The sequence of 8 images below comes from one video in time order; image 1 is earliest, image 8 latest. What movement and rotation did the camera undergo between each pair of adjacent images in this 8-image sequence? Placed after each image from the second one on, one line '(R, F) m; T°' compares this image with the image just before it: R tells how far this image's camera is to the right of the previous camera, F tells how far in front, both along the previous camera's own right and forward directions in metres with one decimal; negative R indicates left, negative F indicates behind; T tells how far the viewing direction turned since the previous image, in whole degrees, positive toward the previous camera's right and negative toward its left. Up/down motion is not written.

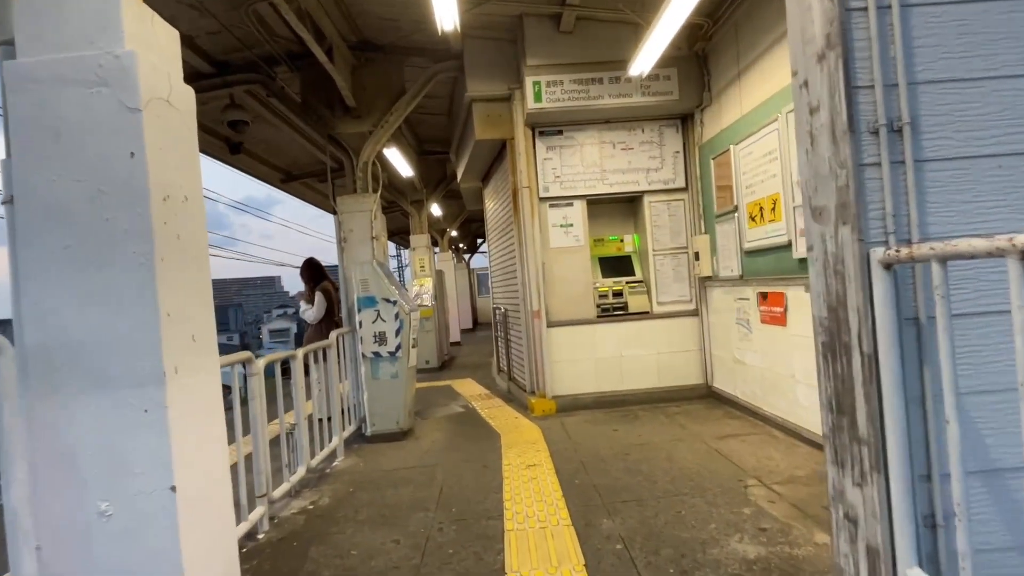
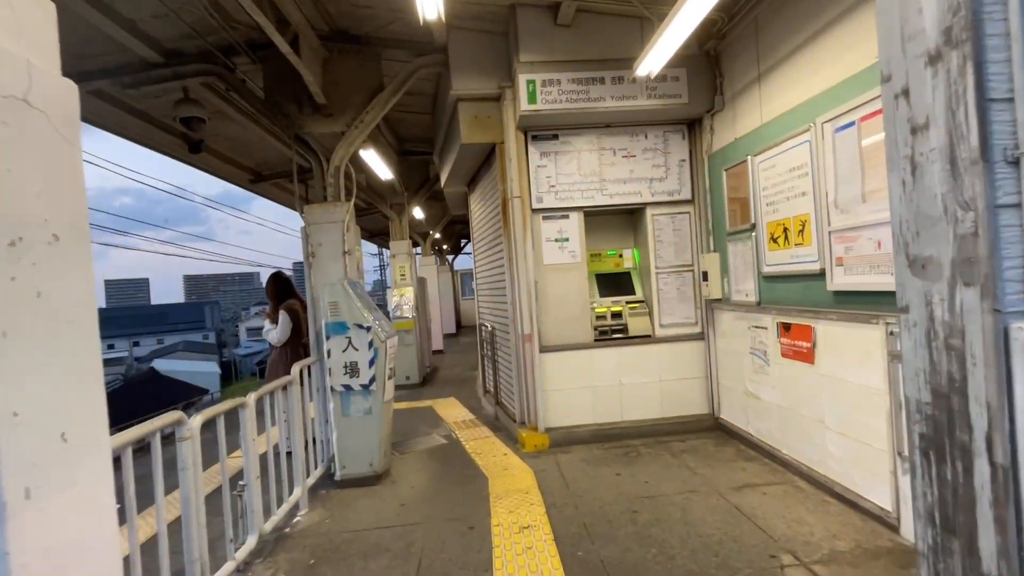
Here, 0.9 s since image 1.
(-0.1, +0.5) m; +2°
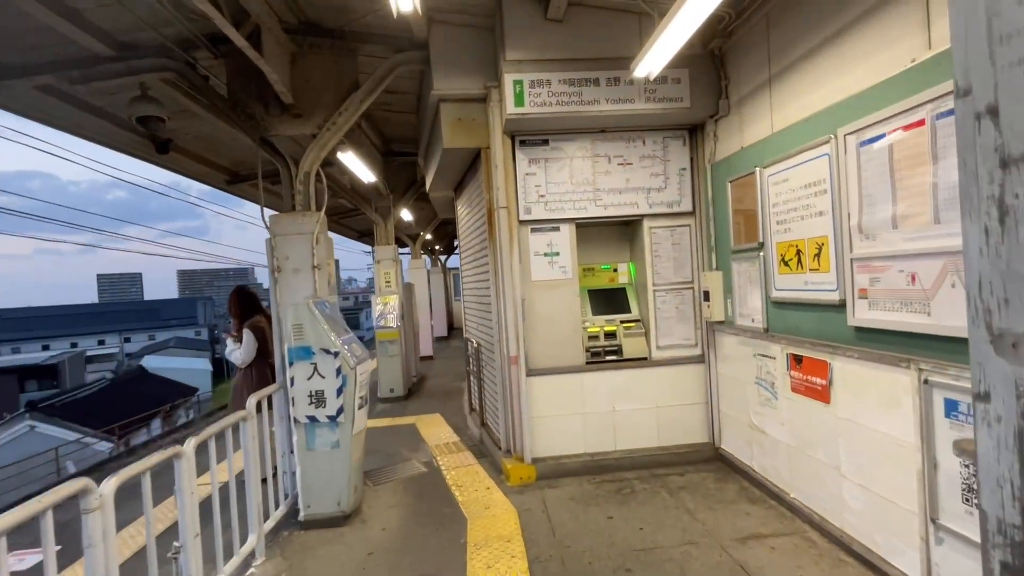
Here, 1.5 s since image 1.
(+0.1, +0.4) m; 0°
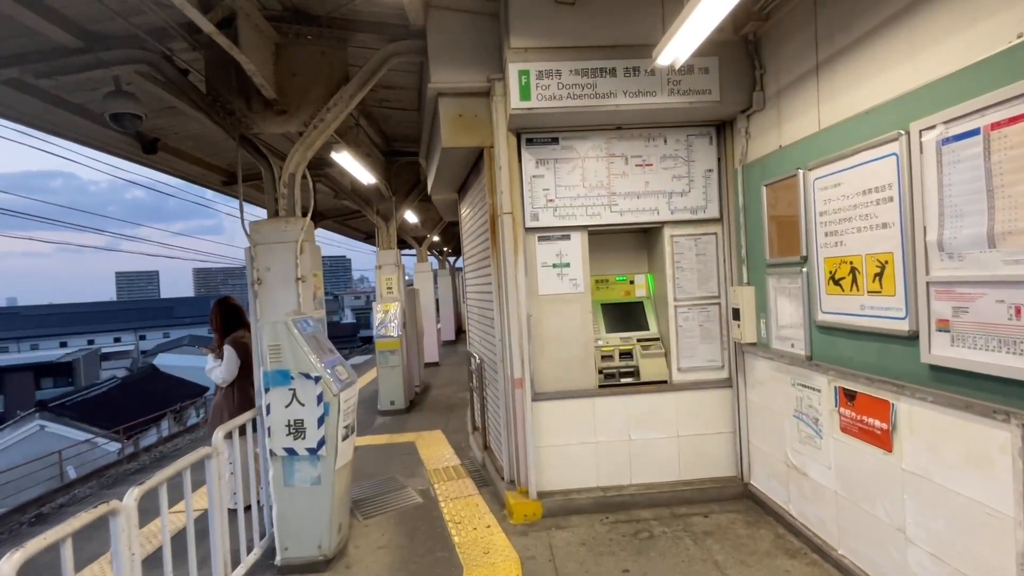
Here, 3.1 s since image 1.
(0.0, +0.4) m; -1°
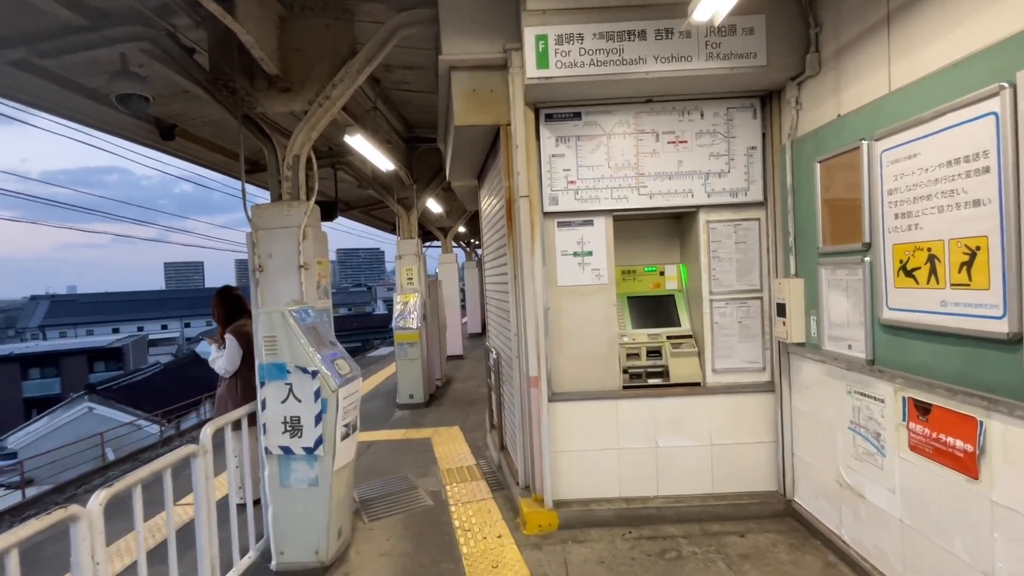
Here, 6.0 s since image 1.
(+0.1, +0.3) m; -4°
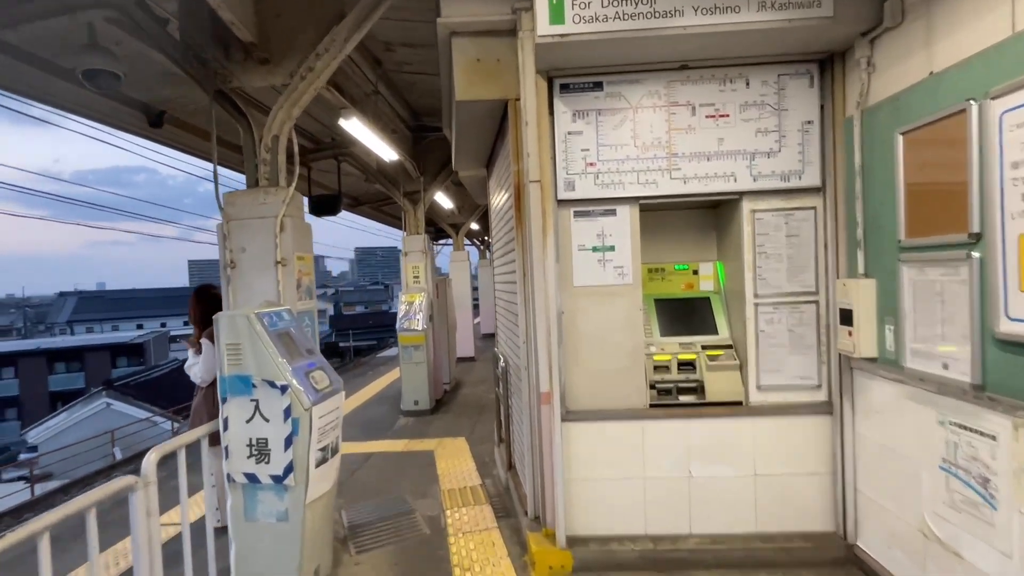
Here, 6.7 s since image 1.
(+0.1, +0.5) m; -2°
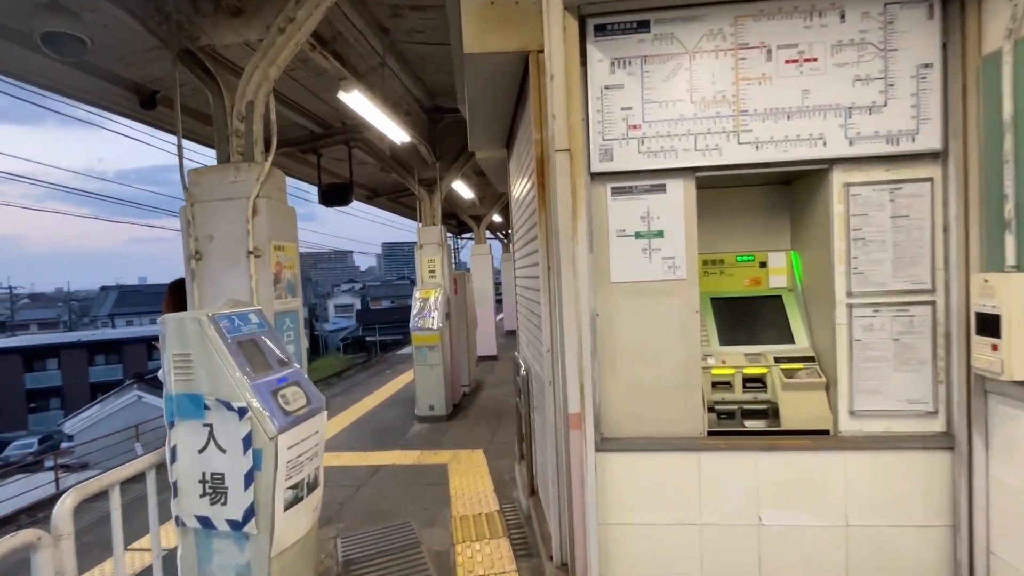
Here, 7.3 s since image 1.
(0.0, +0.6) m; -3°
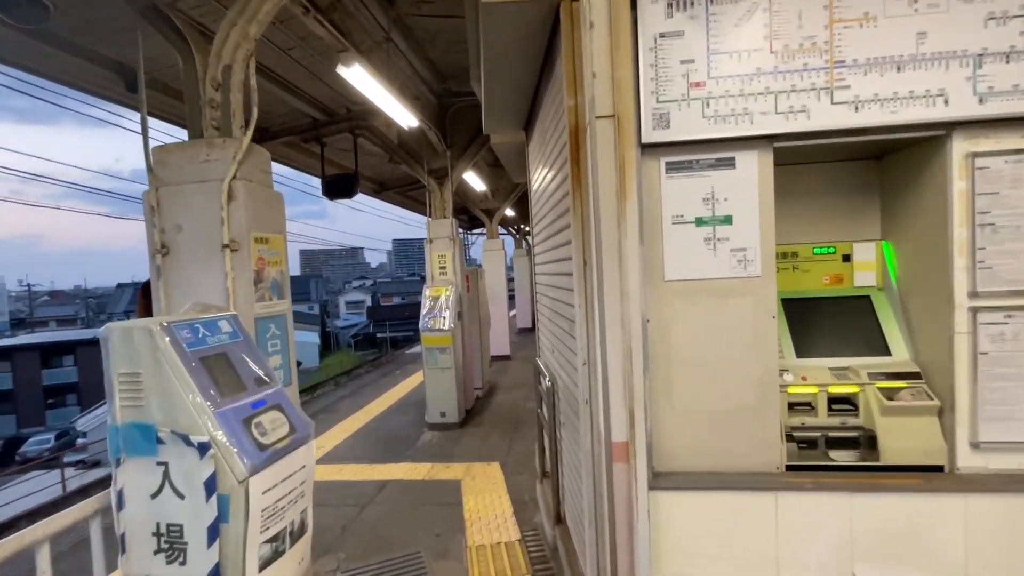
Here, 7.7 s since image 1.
(-0.1, +0.5) m; -1°
